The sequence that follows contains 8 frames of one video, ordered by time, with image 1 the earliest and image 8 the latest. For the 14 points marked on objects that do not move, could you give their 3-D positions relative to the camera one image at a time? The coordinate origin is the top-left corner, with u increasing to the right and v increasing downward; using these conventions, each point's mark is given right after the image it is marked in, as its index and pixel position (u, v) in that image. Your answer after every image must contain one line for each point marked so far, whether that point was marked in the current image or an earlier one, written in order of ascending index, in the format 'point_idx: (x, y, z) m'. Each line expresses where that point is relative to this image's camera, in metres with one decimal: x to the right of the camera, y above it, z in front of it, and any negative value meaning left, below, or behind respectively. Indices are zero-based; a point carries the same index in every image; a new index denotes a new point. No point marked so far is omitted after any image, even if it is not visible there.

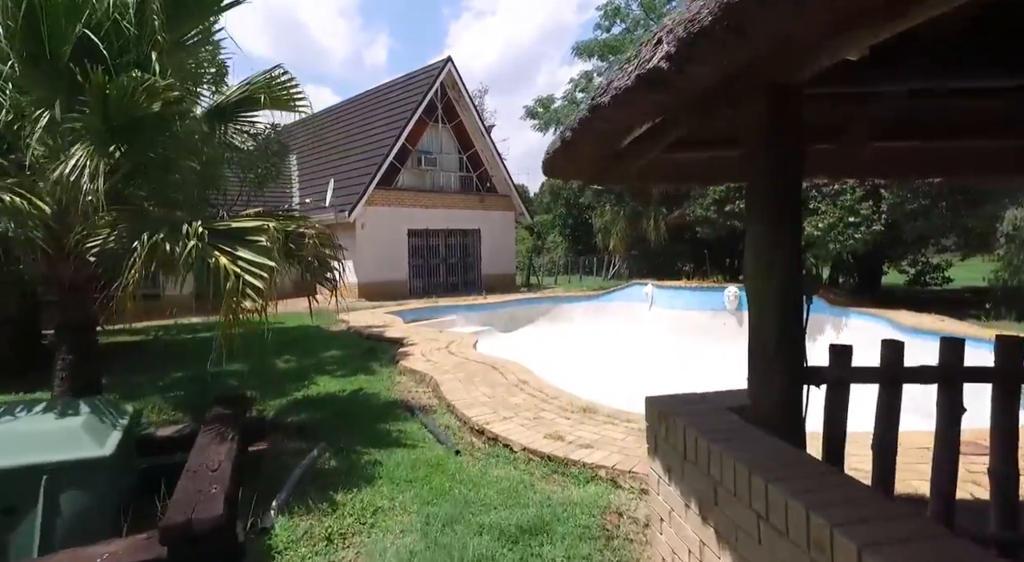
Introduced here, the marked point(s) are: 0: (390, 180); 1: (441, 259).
0: (-3.9, +3.2, +17.7) m
1: (-2.4, +0.8, +18.9) m
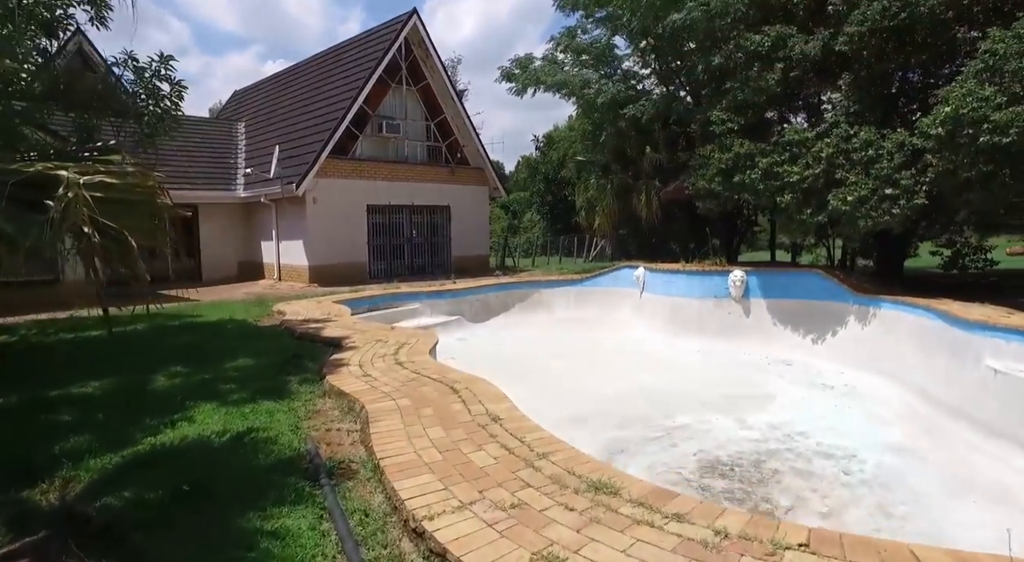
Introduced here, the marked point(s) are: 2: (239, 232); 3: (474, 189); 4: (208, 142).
0: (-4.6, +3.7, +15.5) m
1: (-3.2, +1.3, +16.9) m
2: (-8.1, +1.5, +16.8) m
3: (-1.2, +3.1, +18.5) m
4: (-9.6, +4.5, +17.6) m
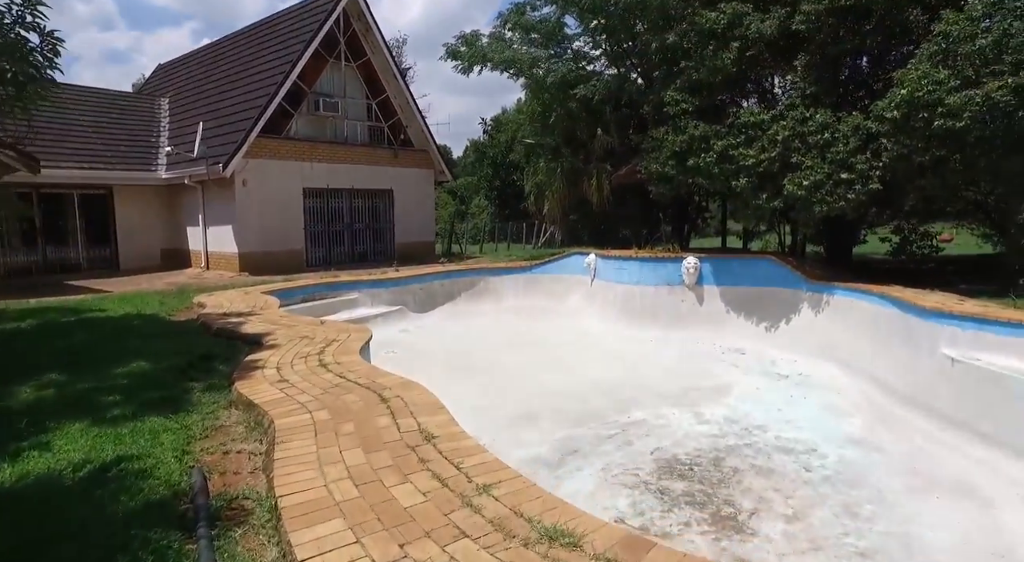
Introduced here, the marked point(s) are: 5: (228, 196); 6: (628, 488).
0: (-6.0, +4.0, +14.3) m
1: (-4.7, +1.6, +15.9) m
2: (-9.6, +1.8, +15.4) m
3: (-2.9, +3.4, +17.6) m
4: (-11.1, +4.8, +15.9) m
5: (-7.0, +2.1, +13.7) m
6: (+1.2, -2.2, +5.8) m
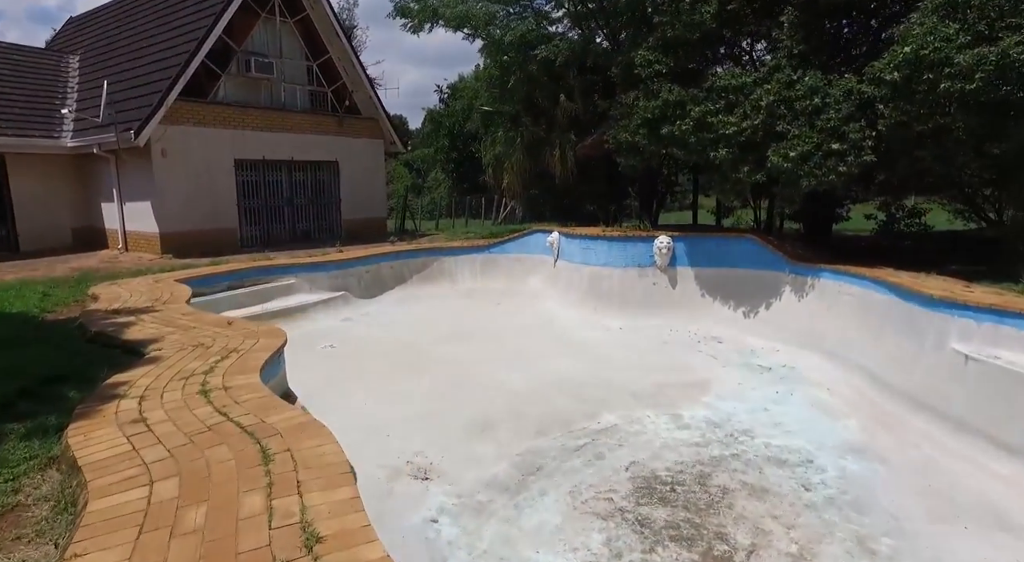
0: (-7.1, +4.4, +12.6) m
1: (-5.9, +2.1, +14.3) m
2: (-10.7, +2.2, +13.5) m
3: (-4.1, +4.0, +16.1) m
4: (-12.3, +5.2, +13.8) m
5: (-8.0, +2.5, +12.0) m
6: (+0.8, -2.1, +4.9) m
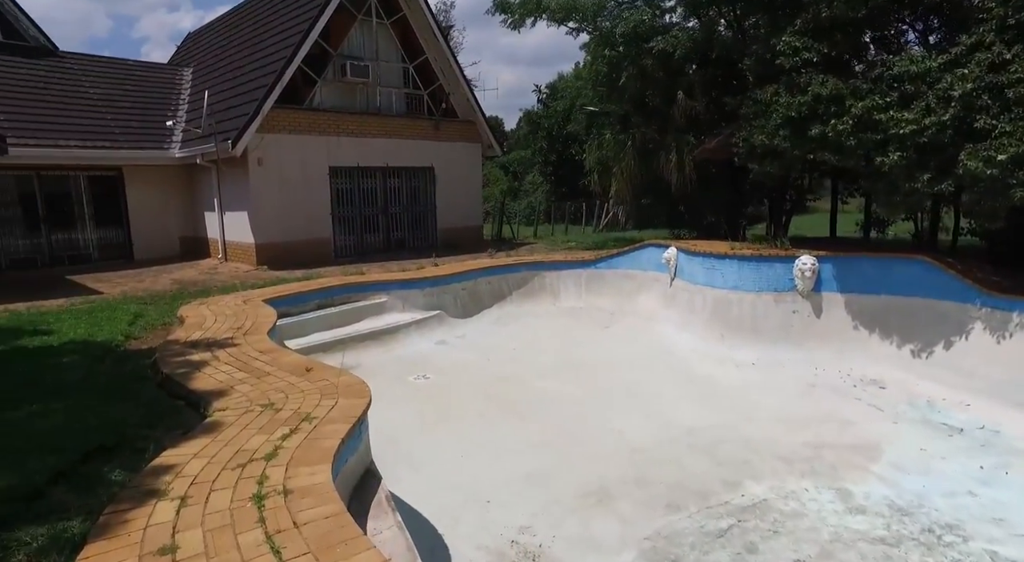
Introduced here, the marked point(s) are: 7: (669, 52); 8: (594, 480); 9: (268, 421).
0: (-4.8, +4.1, +12.4) m
1: (-3.4, +1.8, +13.9) m
2: (-8.3, +2.0, +13.8) m
3: (-1.4, +3.7, +15.4) m
4: (-9.7, +5.1, +14.4) m
5: (-5.8, +2.3, +11.9) m
6: (+1.7, -2.5, +3.5) m
7: (+3.2, +4.7, +11.4) m
8: (+0.8, -2.0, +5.7) m
9: (-1.6, -0.9, +3.6) m
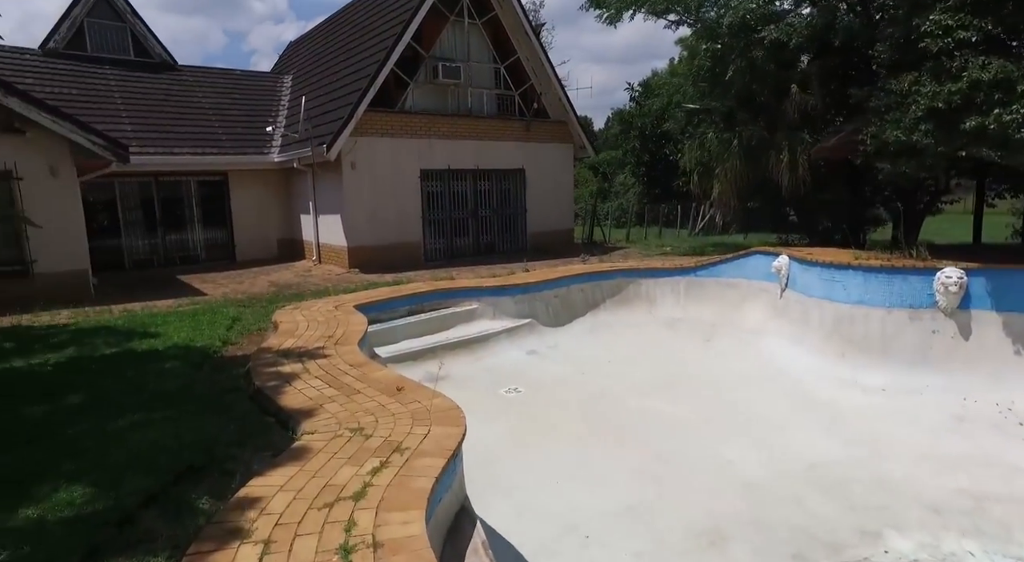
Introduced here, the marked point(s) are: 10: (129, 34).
0: (-2.7, +4.1, +12.4) m
1: (-1.1, +1.7, +13.7) m
2: (-6.0, +2.0, +14.4) m
3: (+1.1, +3.6, +14.9) m
4: (-7.3, +5.1, +15.1) m
5: (-3.9, +2.2, +12.1) m
6: (+2.3, -2.6, +2.7) m
7: (+5.1, +4.5, +10.3) m
8: (+1.8, -2.1, +5.0) m
9: (-0.9, -1.0, +3.3) m
10: (-9.9, +6.4, +14.2) m
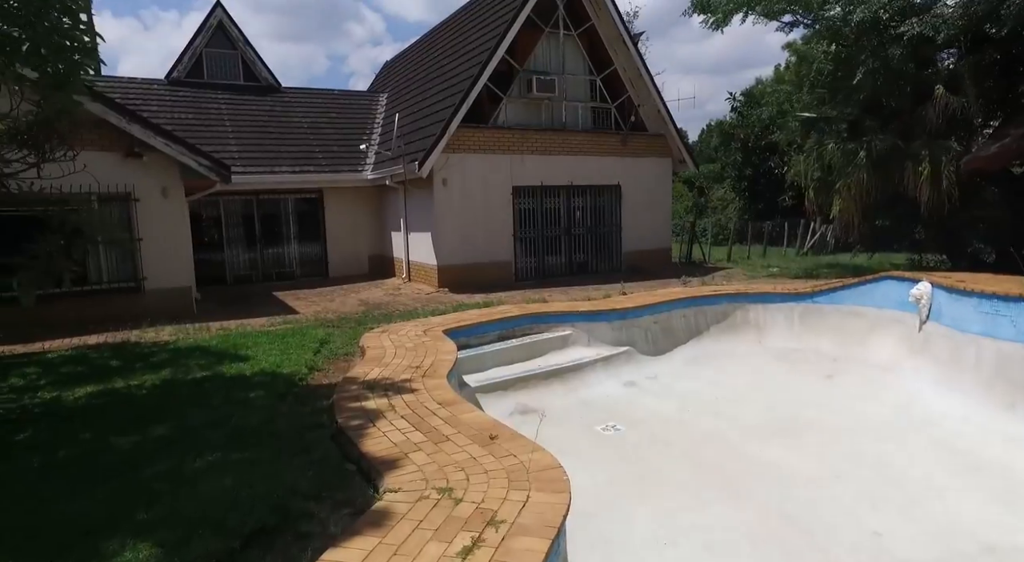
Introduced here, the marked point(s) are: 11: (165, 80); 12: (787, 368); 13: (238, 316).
0: (-0.6, +3.6, +12.2) m
1: (+1.0, +1.3, +13.2) m
2: (-3.7, +1.6, +14.6) m
3: (+3.5, +3.0, +14.1) m
4: (-4.8, +4.7, +15.6) m
5: (-1.9, +1.8, +12.0) m
6: (+2.7, -2.9, +1.8) m
7: (+6.7, +4.0, +9.0) m
8: (+2.5, -2.4, +4.0) m
9: (-0.4, -1.2, +2.8) m
10: (-7.4, +6.1, +15.1) m
11: (-8.9, +5.1, +14.1) m
12: (+4.3, -1.4, +8.6) m
13: (-4.0, -0.5, +8.0) m
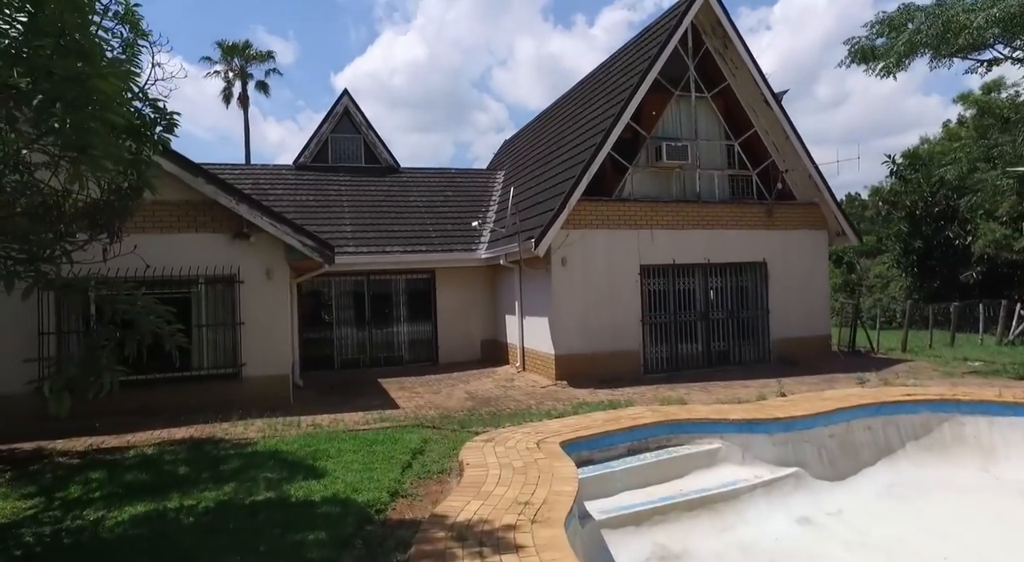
0: (+1.9, +1.9, +11.3) m
1: (+3.7, -0.6, +11.6) m
2: (-0.6, -0.5, +13.9) m
3: (+6.3, +1.0, +12.1) m
4: (-1.4, +2.4, +15.5) m
5: (+0.6, +0.1, +11.1) m
6: (+2.9, -3.1, -0.5) m
7: (+8.5, +2.7, +6.6) m
8: (+3.2, -3.0, +1.8) m
9: (+0.1, -1.6, +1.4) m
10: (-4.1, +3.8, +15.8) m
11: (-5.7, +3.1, +15.0) m
12: (+5.9, -2.6, +6.1) m
13: (-2.4, -1.7, +7.3) m
